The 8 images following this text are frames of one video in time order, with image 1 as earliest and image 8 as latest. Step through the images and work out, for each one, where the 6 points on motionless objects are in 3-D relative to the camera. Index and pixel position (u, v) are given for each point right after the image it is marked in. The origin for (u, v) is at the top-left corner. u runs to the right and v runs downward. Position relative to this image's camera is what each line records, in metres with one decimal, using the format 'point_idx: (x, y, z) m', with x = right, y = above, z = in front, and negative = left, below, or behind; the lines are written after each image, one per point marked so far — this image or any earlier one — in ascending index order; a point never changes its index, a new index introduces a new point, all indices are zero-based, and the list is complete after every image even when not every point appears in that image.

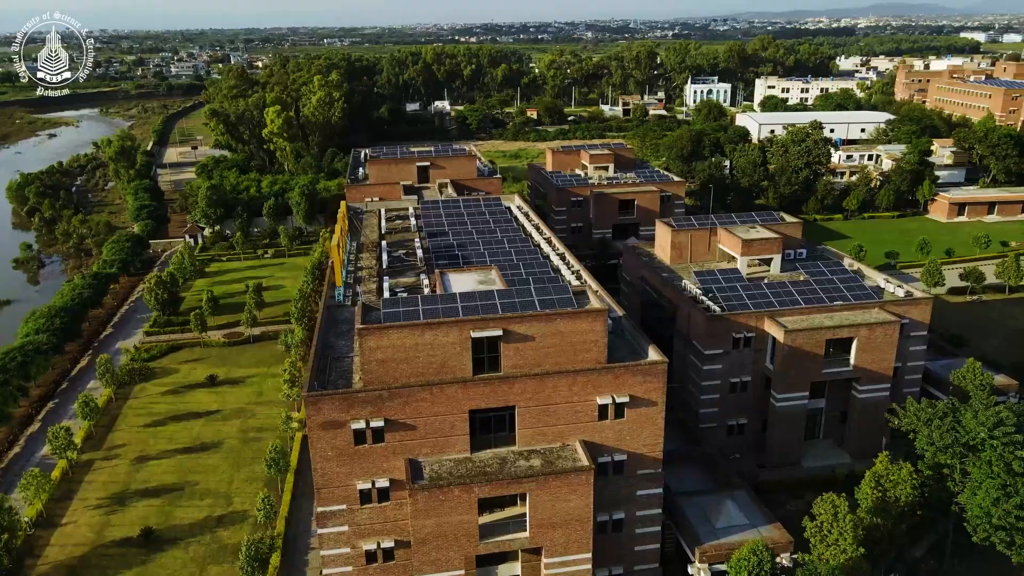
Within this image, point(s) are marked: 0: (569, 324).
0: (+1.5, -0.9, +18.7) m
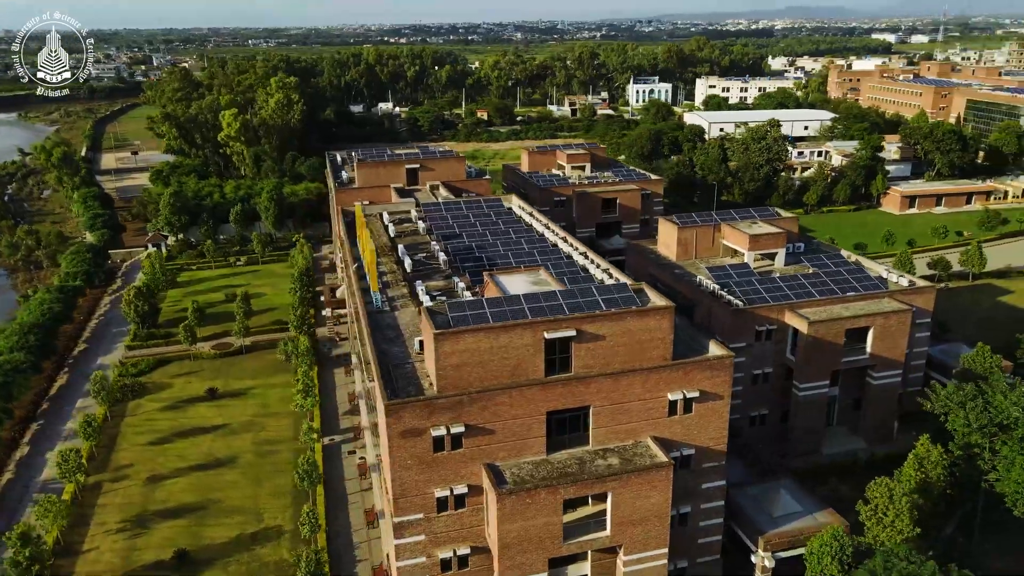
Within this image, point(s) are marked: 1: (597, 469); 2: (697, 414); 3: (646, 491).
0: (+3.2, -0.8, +18.8) m
1: (+2.1, -4.4, +17.9) m
2: (+4.9, -3.3, +19.2) m
3: (+3.3, -5.0, +17.9) m
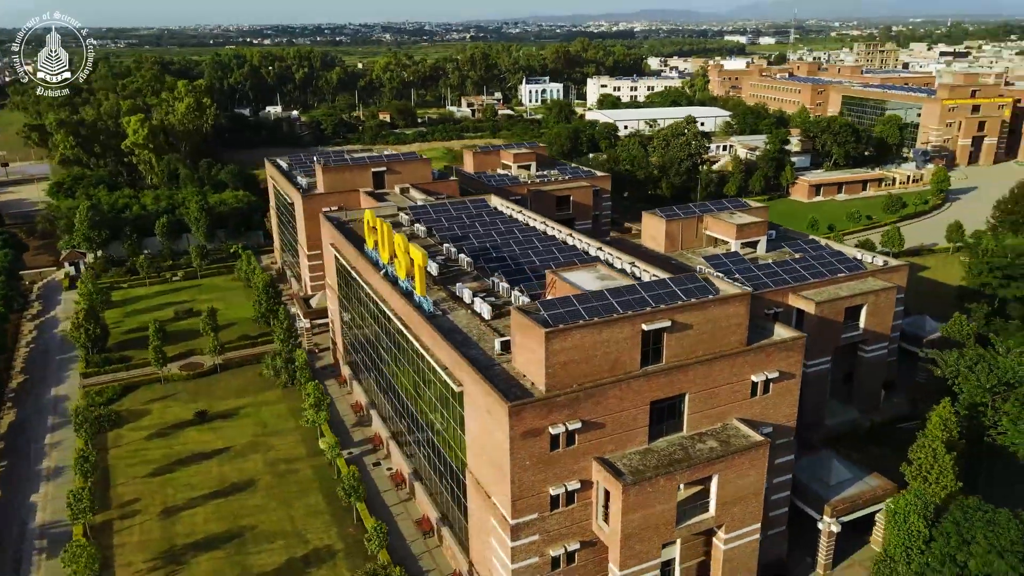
0: (+5.6, -0.5, +19.6) m
1: (+4.8, -4.2, +18.6) m
2: (+7.3, -2.9, +20.3) m
3: (+6.0, -4.7, +18.7) m
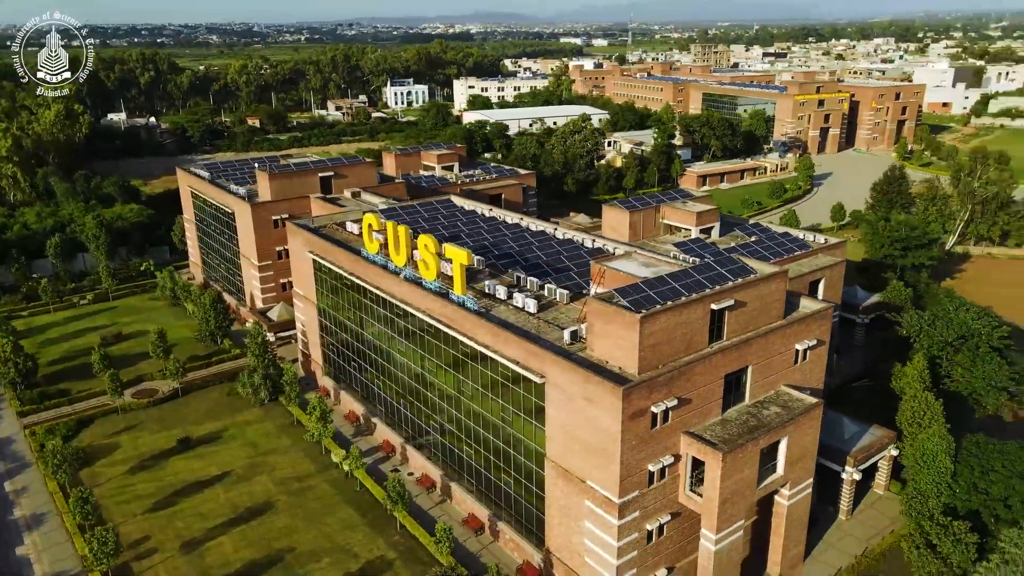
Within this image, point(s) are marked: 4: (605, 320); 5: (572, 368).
0: (+7.4, +0.1, +21.4) m
1: (+7.1, -3.6, +20.2) m
2: (+9.1, -2.2, +22.4) m
3: (+8.3, -4.0, +20.6) m
4: (+2.4, -0.9, +19.4) m
5: (+1.5, -2.1, +18.8) m
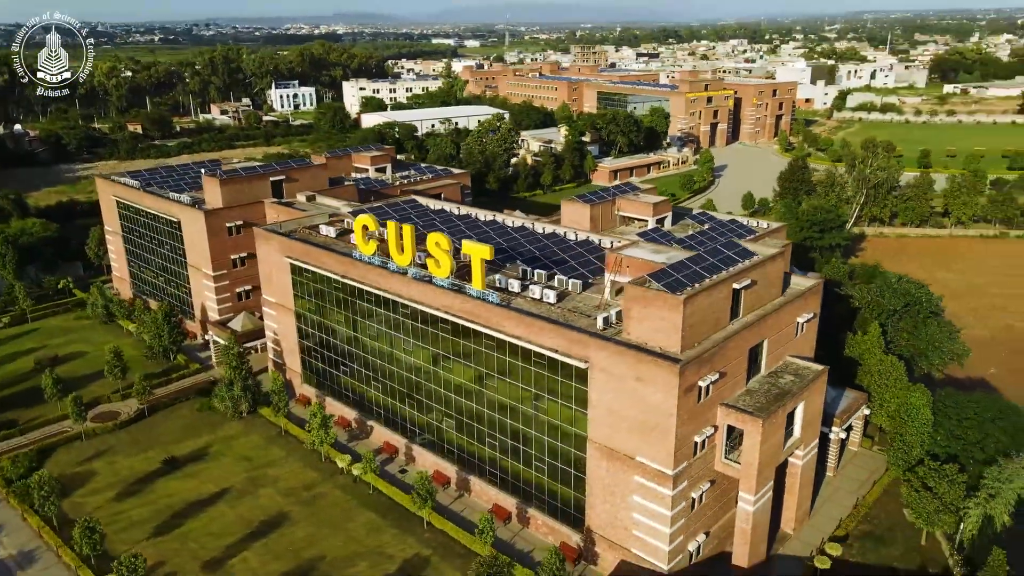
0: (+8.2, +0.7, +23.3) m
1: (+8.3, -2.9, +22.1) m
2: (+9.9, -1.5, +24.5) m
3: (+9.4, -3.3, +22.7) m
4: (+3.7, -0.5, +20.5) m
5: (+3.0, -1.7, +19.8) m
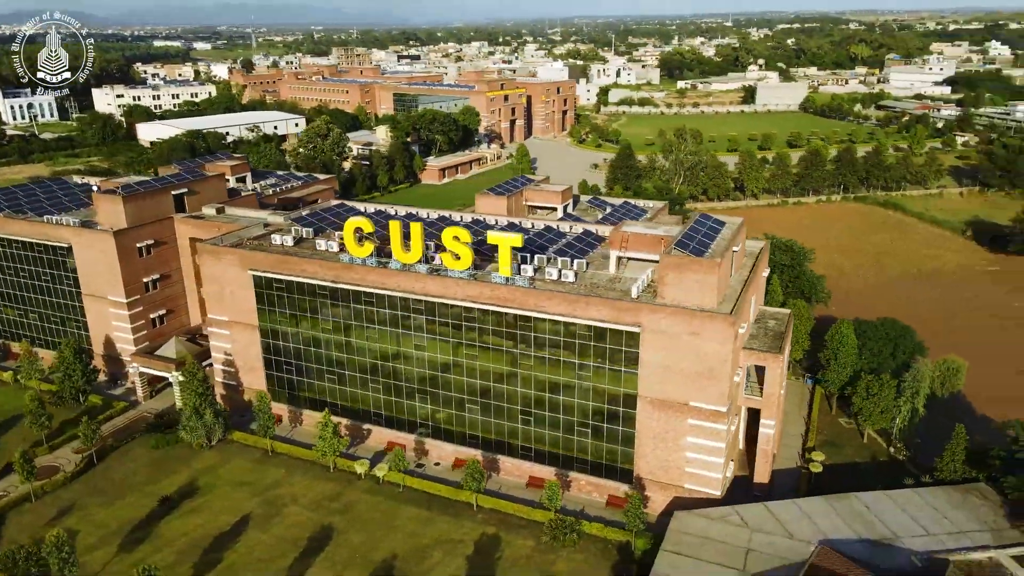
0: (+8.7, +2.2, +27.7) m
1: (+9.5, -1.4, +26.6) m
2: (+10.1, +0.2, +29.4) m
3: (+10.4, -1.7, +27.5) m
4: (+5.4, +0.6, +23.6) m
5: (+5.1, -0.7, +22.7) m
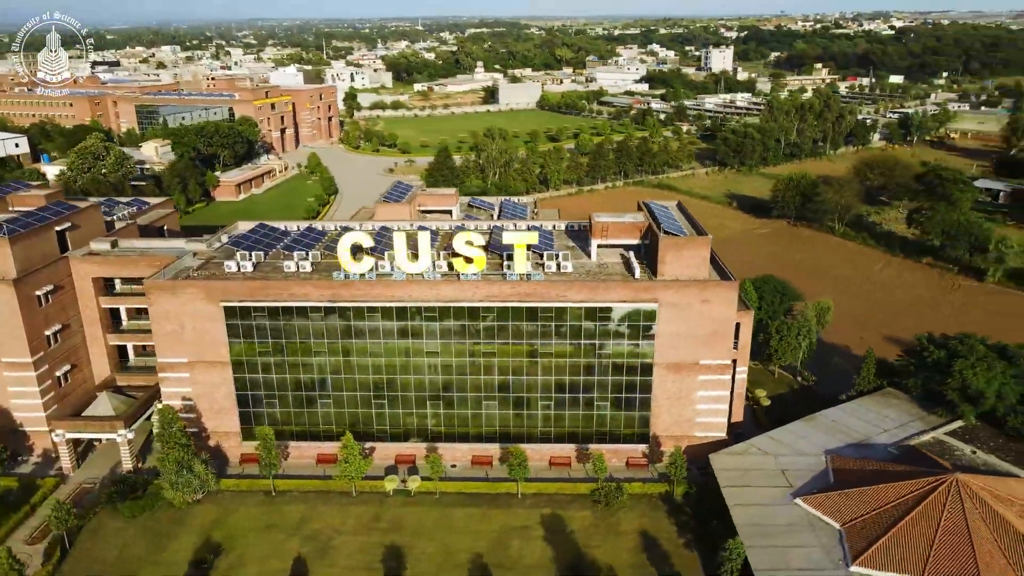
0: (+7.6, +3.3, +32.2) m
1: (+9.2, -0.1, +31.5) m
2: (+8.5, +1.4, +34.3) m
3: (+9.7, -0.3, +32.7) m
4: (+6.2, +1.4, +27.3) m
5: (+6.4, +0.1, +26.3) m
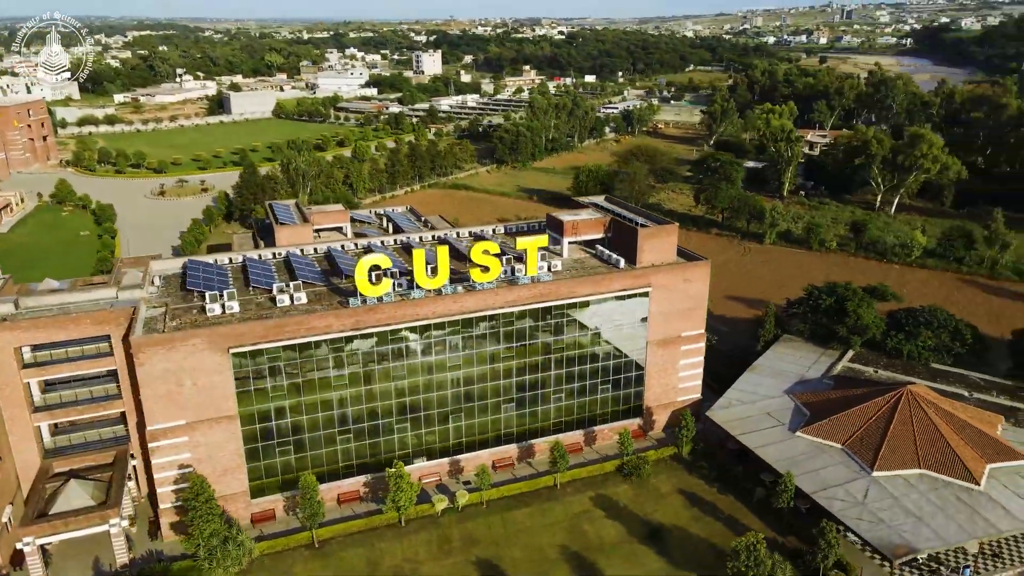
0: (+5.2, +4.0, +35.7) m
1: (+7.3, +0.8, +35.7) m
2: (+5.5, +2.2, +38.1) m
3: (+7.4, +0.6, +37.0) m
4: (+5.9, +2.1, +30.6) m
5: (+6.6, +0.8, +29.8) m
